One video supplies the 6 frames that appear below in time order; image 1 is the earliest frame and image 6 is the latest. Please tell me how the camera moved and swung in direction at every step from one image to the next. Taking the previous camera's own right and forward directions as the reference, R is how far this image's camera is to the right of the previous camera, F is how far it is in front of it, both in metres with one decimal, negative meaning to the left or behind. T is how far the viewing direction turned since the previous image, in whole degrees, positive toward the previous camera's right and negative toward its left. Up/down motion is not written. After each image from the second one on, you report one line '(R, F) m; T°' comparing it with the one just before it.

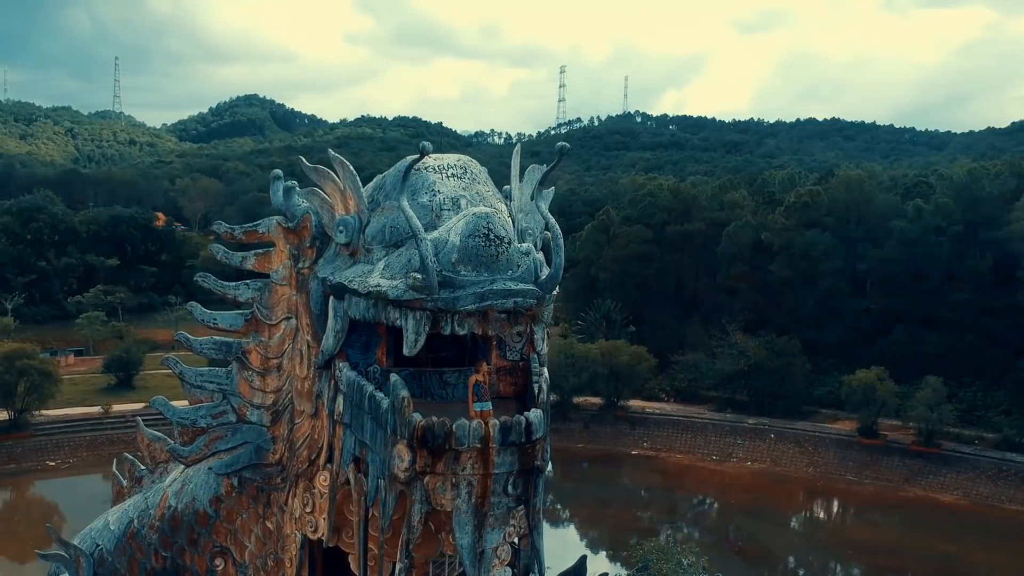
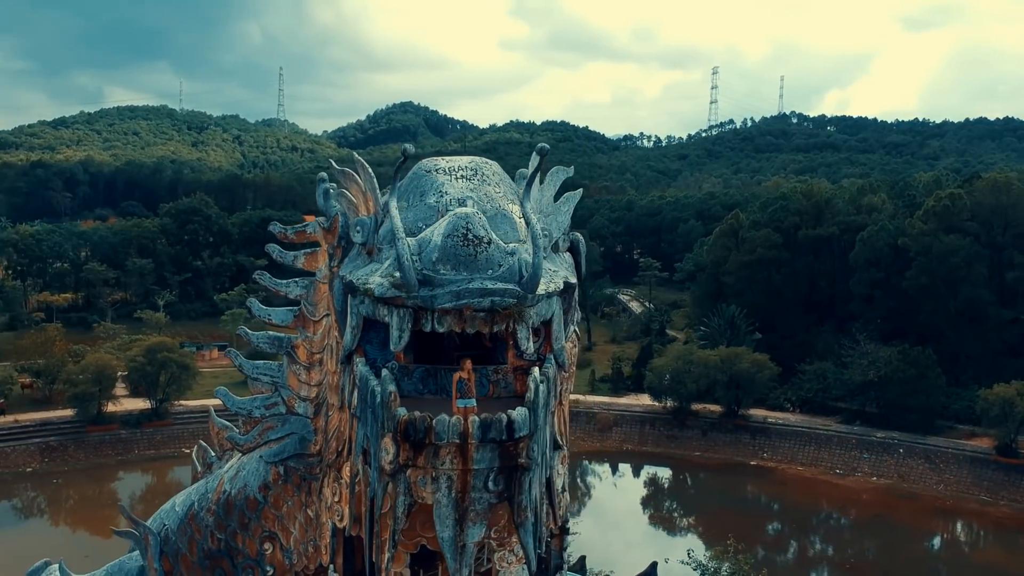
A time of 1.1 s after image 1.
(+0.9, 0.0) m; -9°
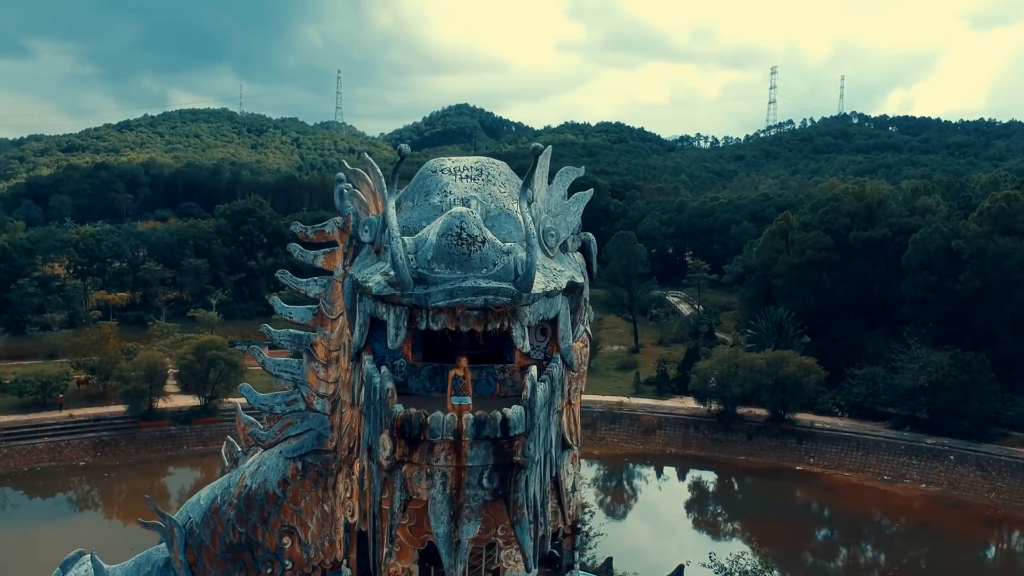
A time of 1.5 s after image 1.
(+0.3, 0.0) m; -3°
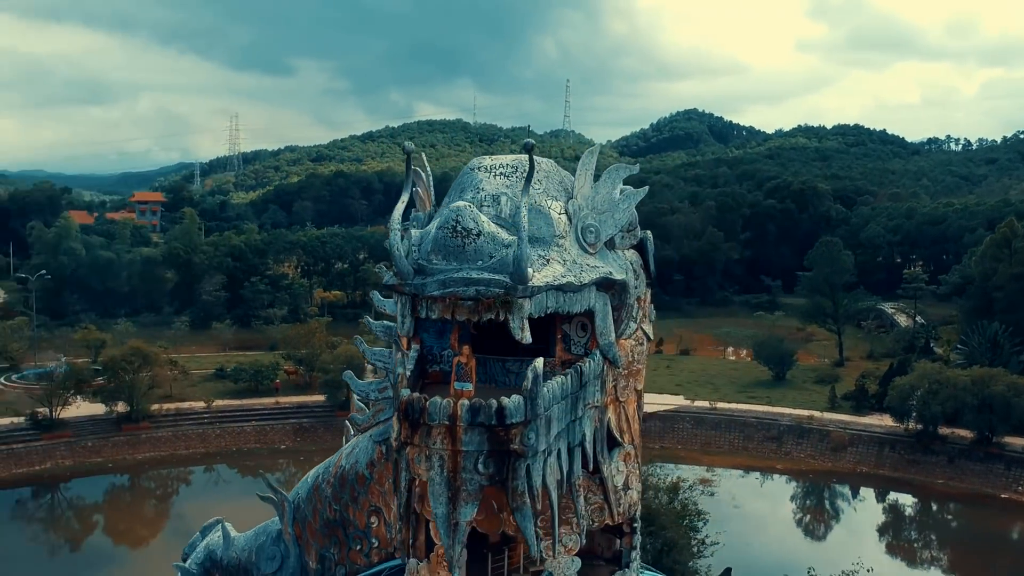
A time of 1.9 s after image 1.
(+1.3, 0.0) m; -13°
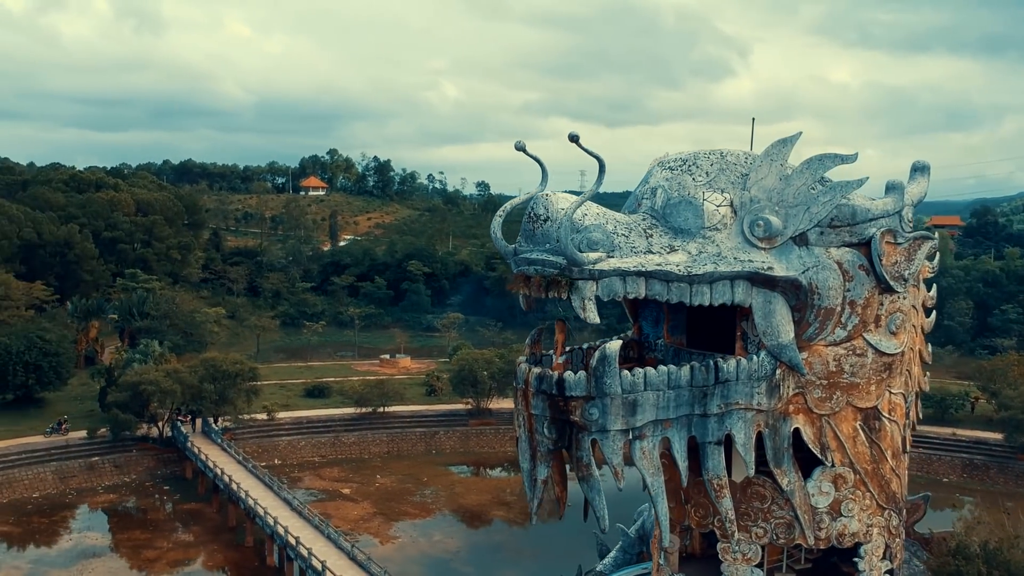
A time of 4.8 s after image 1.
(+4.3, +1.2) m; -46°
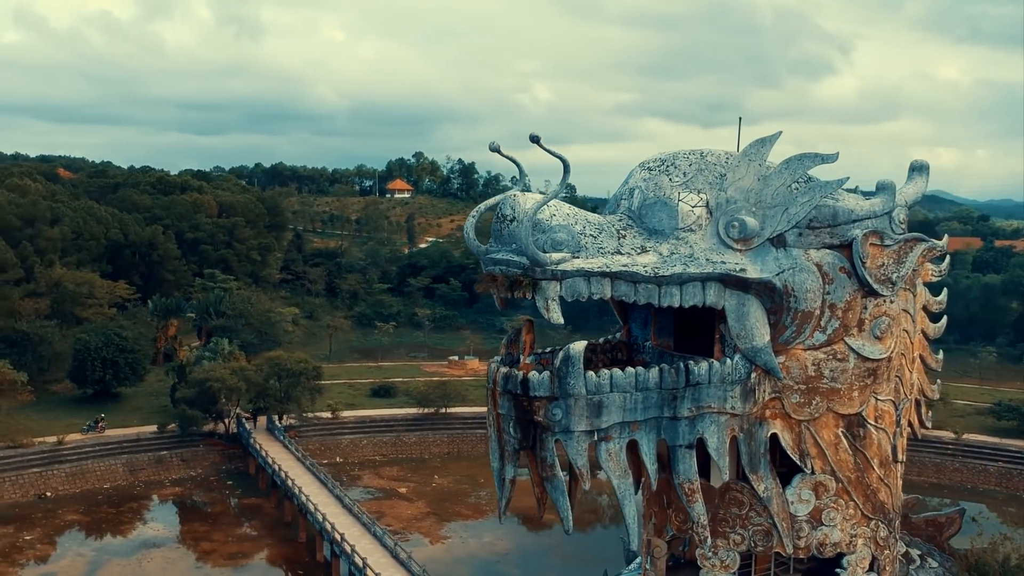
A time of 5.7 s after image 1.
(+0.8, 0.0) m; -5°
